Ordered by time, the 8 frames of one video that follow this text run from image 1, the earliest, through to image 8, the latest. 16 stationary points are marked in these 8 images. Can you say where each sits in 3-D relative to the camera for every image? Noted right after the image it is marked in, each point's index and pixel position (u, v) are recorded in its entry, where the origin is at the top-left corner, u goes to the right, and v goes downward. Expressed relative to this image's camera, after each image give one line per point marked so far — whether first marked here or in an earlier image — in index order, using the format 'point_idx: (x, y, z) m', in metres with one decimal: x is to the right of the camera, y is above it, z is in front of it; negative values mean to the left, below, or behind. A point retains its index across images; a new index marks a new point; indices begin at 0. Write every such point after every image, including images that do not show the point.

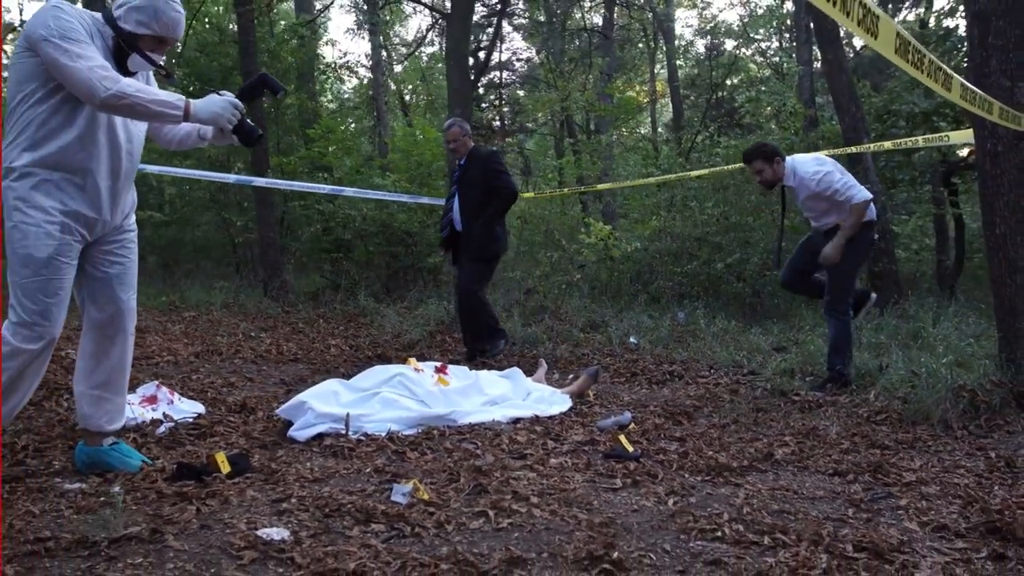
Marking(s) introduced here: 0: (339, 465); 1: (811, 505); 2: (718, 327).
0: (-0.8, -0.8, +3.4) m
1: (+1.2, -0.9, +2.9) m
2: (+2.3, -0.4, +8.0) m
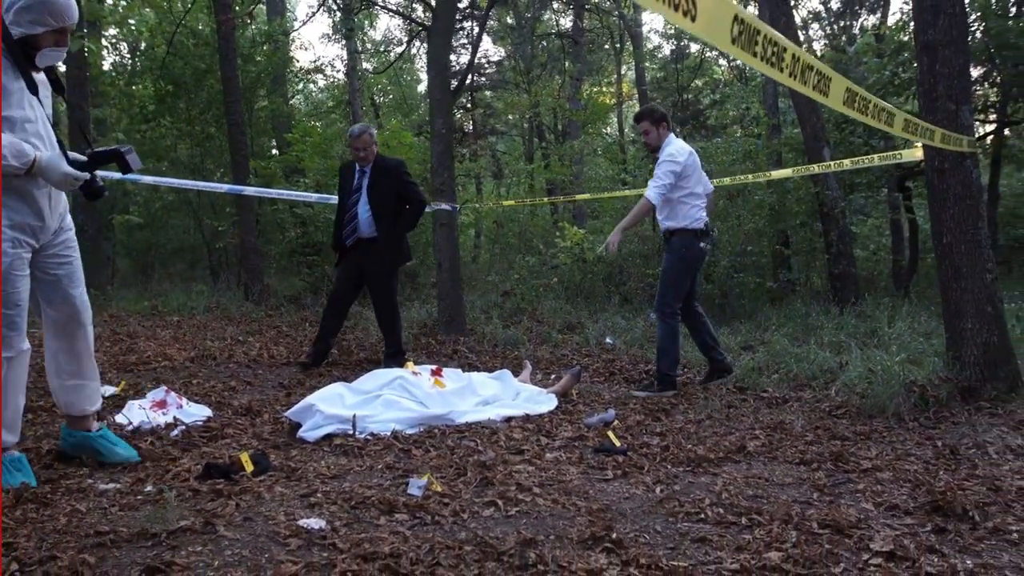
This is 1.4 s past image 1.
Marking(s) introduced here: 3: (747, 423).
0: (-0.8, -0.9, +3.7) m
1: (+1.2, -0.9, +3.3) m
2: (+2.1, -0.5, +8.4) m
3: (+1.6, -0.9, +4.8) m
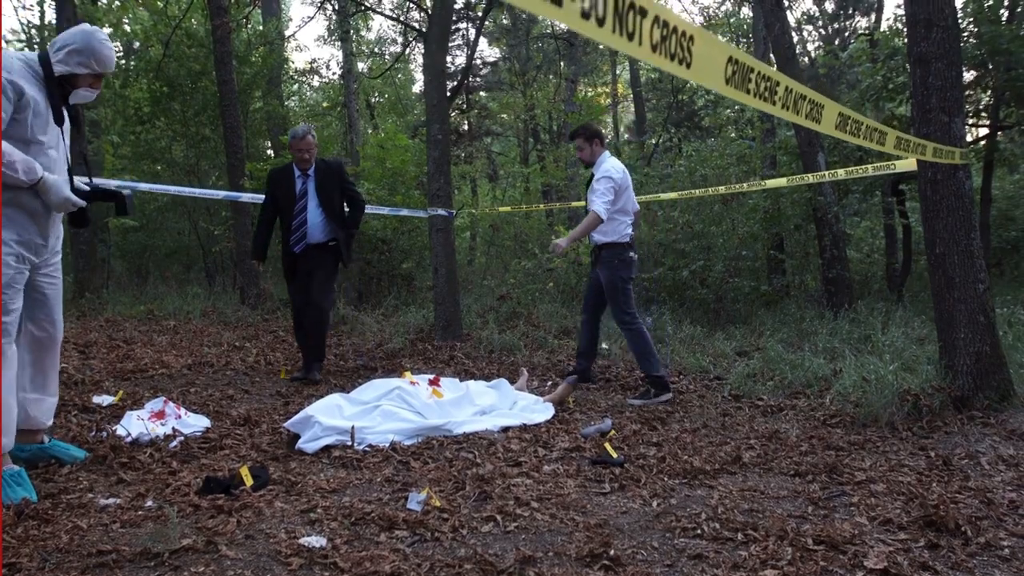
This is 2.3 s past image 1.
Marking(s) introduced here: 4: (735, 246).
0: (-0.8, -1.0, +3.7) m
1: (+1.2, -1.0, +3.3) m
2: (+2.0, -0.5, +8.4) m
3: (+1.6, -1.0, +4.9) m
4: (+3.1, +0.6, +9.9) m
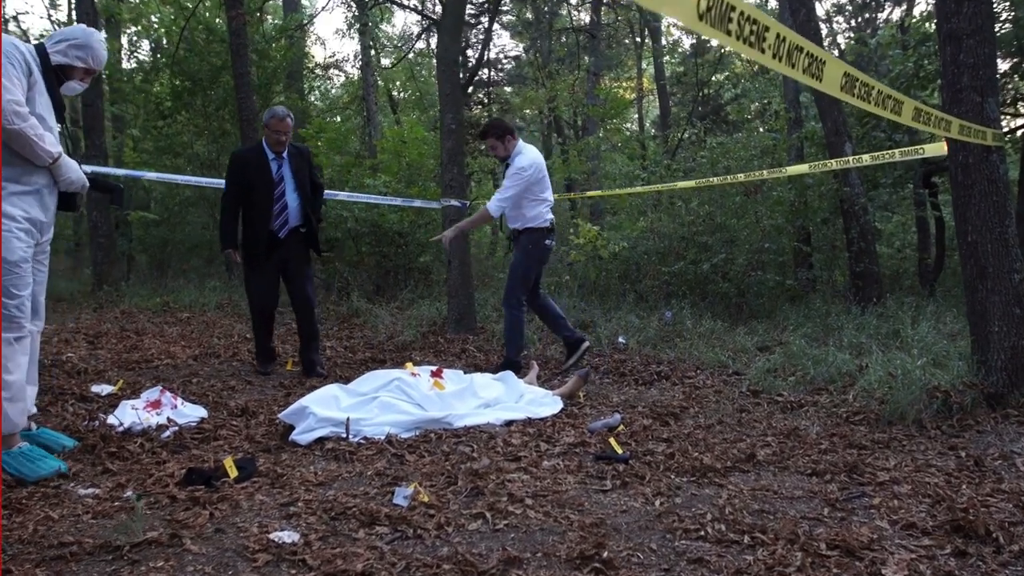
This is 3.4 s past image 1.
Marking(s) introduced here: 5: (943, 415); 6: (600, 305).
0: (-0.8, -0.9, +3.6) m
1: (+1.2, -0.9, +3.1) m
2: (+2.2, -0.4, +8.2) m
3: (+1.6, -0.9, +4.6) m
4: (+3.3, +0.7, +9.6) m
5: (+2.8, -0.8, +4.6) m
6: (+1.2, -0.2, +9.8) m
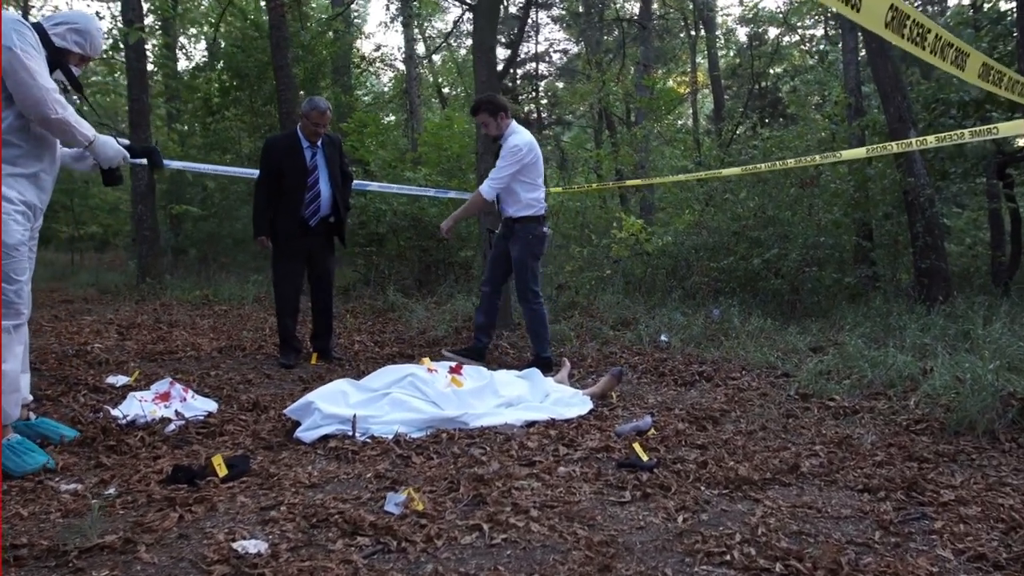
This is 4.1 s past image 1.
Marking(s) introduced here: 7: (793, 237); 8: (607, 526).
0: (-0.8, -0.8, +3.3) m
1: (+1.2, -0.9, +2.7) m
2: (+2.6, -0.4, +7.7) m
3: (+1.7, -0.9, +4.2) m
4: (+3.8, +0.7, +9.0) m
5: (+2.9, -0.8, +4.1) m
6: (+1.7, -0.2, +9.4) m
7: (+3.5, +0.6, +9.1) m
8: (+0.3, -0.9, +2.6) m
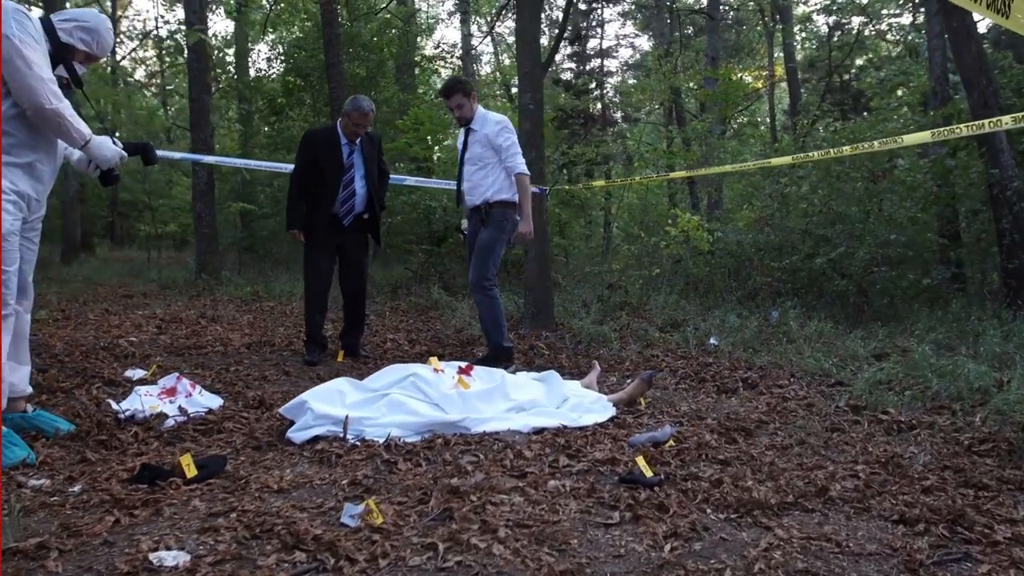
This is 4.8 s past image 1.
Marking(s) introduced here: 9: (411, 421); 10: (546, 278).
0: (-0.8, -0.8, +3.1) m
1: (+1.1, -0.9, +2.3) m
2: (+3.0, -0.4, +7.1) m
3: (+1.7, -0.9, +3.7) m
4: (+4.3, +0.7, +8.3) m
5: (+2.9, -0.8, +3.5) m
6: (+2.3, -0.2, +8.9) m
7: (+4.1, +0.6, +8.4) m
8: (+0.2, -0.8, +2.3) m
9: (-0.5, -0.7, +3.7) m
10: (+0.4, +0.1, +7.7) m
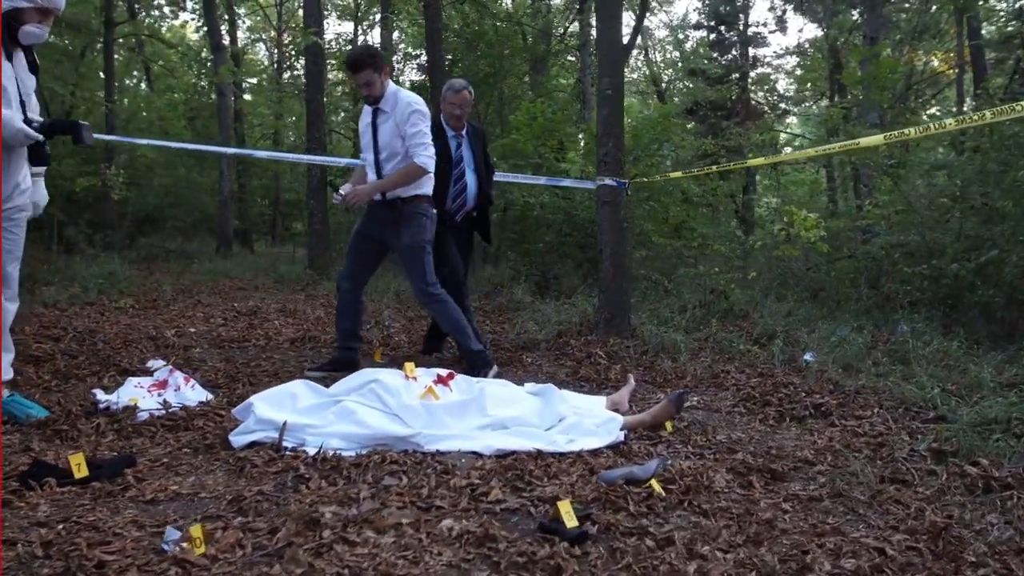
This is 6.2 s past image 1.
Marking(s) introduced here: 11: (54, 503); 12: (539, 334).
0: (-1.2, -0.8, +2.8) m
1: (+0.5, -0.9, +1.6) m
2: (+3.5, -0.5, +5.8) m
3: (+1.5, -0.9, +2.8) m
4: (+5.0, +0.5, +6.7) m
5: (+2.5, -0.9, +2.3) m
6: (+3.2, -0.3, +7.7) m
7: (+4.9, +0.5, +6.8) m
8: (-0.3, -0.8, +1.8) m
9: (-0.7, -0.7, +3.3) m
10: (+1.1, +0.1, +7.0) m
11: (-1.6, -0.7, +2.5) m
12: (+0.3, -0.5, +7.0) m
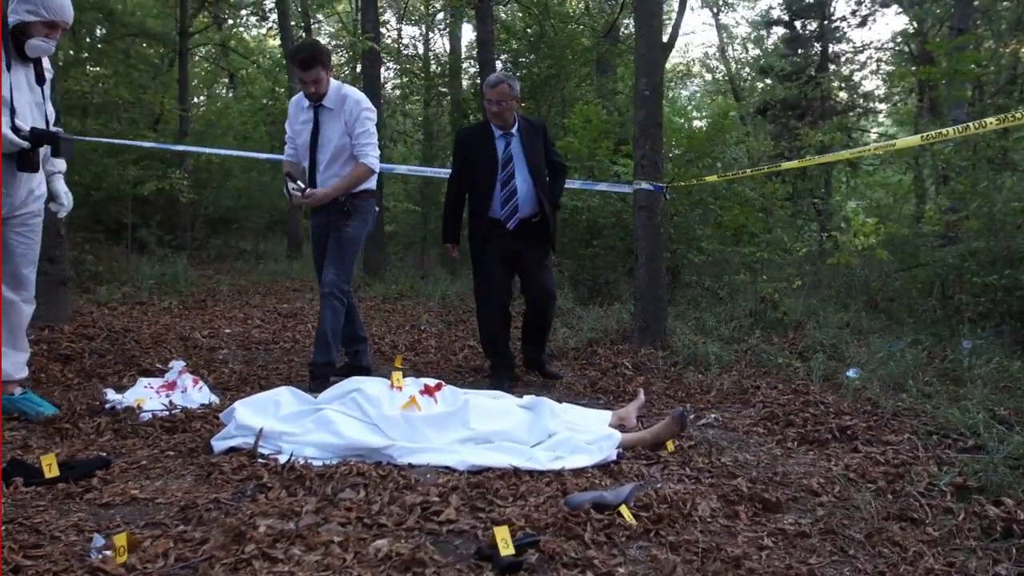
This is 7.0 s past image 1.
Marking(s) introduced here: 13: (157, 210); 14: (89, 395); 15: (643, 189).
0: (-1.3, -0.8, +2.8) m
1: (+0.2, -0.9, +1.4) m
2: (+3.6, -0.6, +5.3) m
3: (+1.3, -1.0, +2.5) m
4: (+5.3, +0.4, +6.0) m
5: (+2.3, -0.9, +1.9) m
6: (+3.6, -0.4, +7.2) m
7: (+5.1, +0.4, +6.2) m
8: (-0.6, -0.9, +1.7) m
9: (-0.8, -0.7, +3.3) m
10: (+1.4, 0.0, +6.7) m
11: (-1.8, -0.8, +2.5) m
12: (+0.6, -0.5, +6.8) m
13: (-6.2, +1.4, +12.6) m
14: (-2.5, -0.6, +4.2) m
15: (+1.2, +0.9, +6.7) m
